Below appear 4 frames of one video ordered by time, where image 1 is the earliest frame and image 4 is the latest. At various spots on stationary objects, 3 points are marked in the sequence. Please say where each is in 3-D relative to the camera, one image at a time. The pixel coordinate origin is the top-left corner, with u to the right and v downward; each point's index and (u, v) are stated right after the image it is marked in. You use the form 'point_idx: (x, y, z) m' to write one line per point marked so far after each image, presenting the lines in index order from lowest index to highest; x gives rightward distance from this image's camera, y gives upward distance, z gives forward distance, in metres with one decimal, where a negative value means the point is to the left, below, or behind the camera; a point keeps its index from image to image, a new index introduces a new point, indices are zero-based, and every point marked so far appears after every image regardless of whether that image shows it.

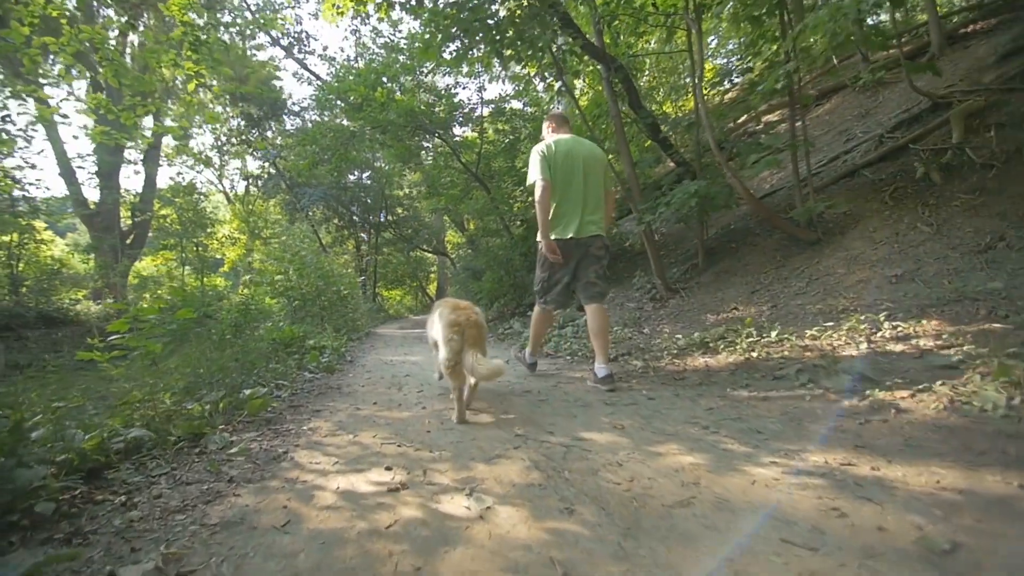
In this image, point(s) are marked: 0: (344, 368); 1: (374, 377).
0: (-2.0, -1.0, +5.5) m
1: (-1.4, -0.9, +4.9) m
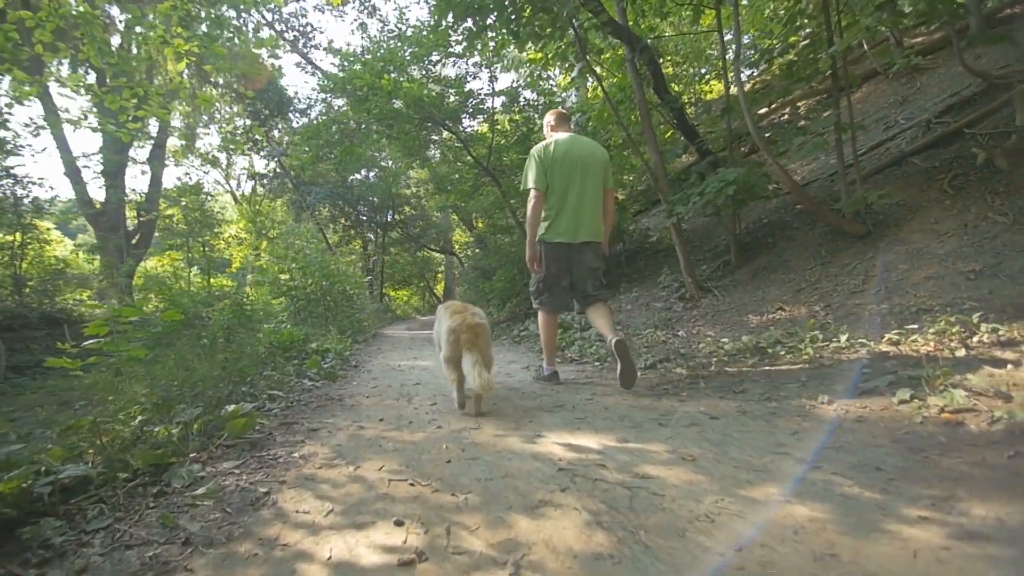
0: (-1.8, -0.9, +4.9) m
1: (-1.2, -0.9, +4.3) m
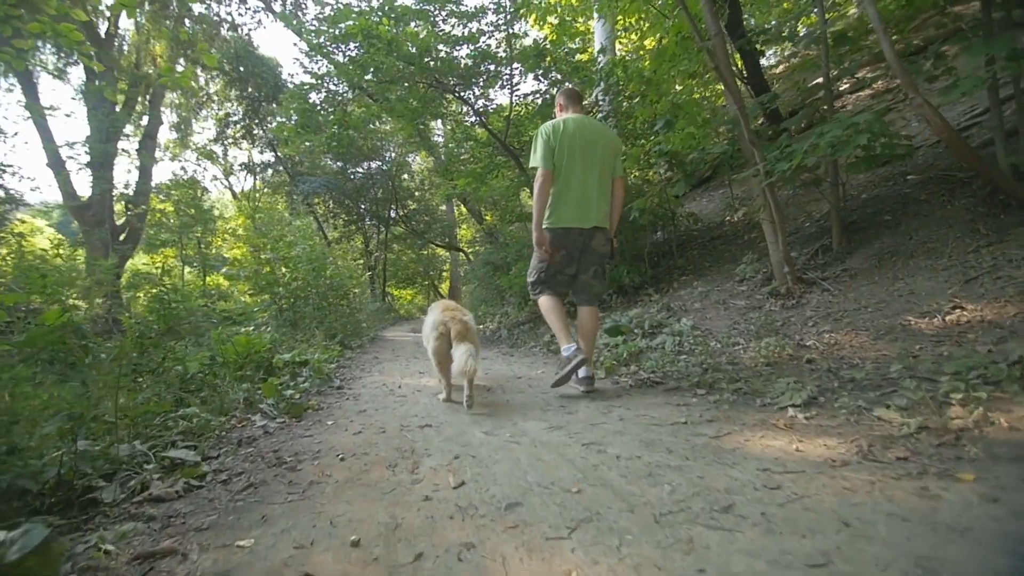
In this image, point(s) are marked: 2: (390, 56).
0: (-1.4, -0.8, +3.3) m
1: (-0.8, -0.8, +2.7) m
2: (-2.3, +4.3, +8.7) m
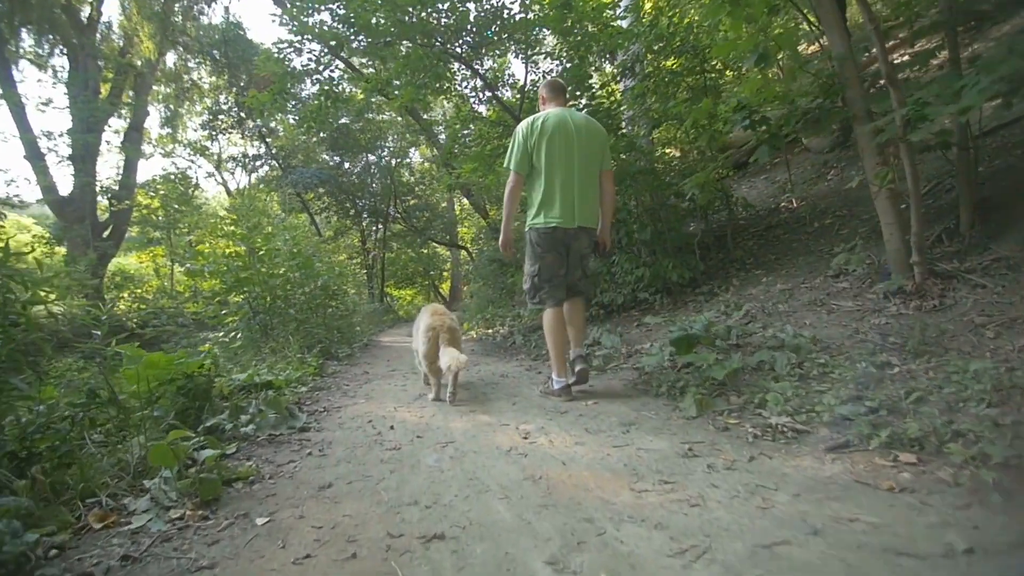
0: (-1.1, -0.8, +2.0) m
1: (-0.5, -0.8, +1.4) m
2: (-2.0, +4.4, +7.4) m
